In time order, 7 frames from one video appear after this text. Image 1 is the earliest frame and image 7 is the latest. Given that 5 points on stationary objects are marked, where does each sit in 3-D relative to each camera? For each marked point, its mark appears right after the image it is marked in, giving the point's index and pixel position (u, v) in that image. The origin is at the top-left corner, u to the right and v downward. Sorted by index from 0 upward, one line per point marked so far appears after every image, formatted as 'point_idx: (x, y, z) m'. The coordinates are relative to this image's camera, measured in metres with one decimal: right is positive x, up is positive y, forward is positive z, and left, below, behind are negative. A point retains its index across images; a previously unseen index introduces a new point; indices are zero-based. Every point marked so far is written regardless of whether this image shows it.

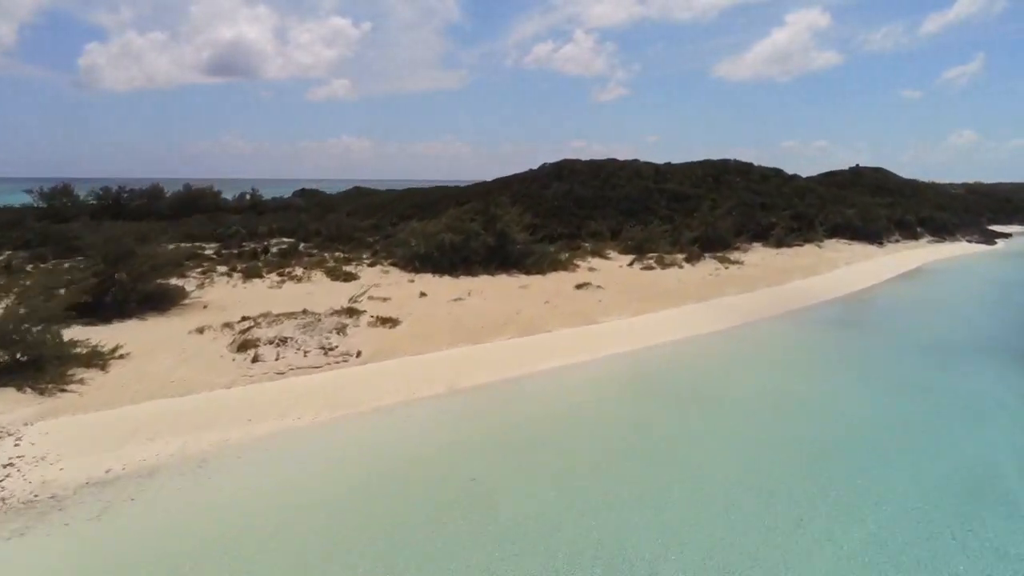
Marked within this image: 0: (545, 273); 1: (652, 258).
0: (+0.6, +0.3, +12.7) m
1: (+2.7, +0.6, +14.4) m
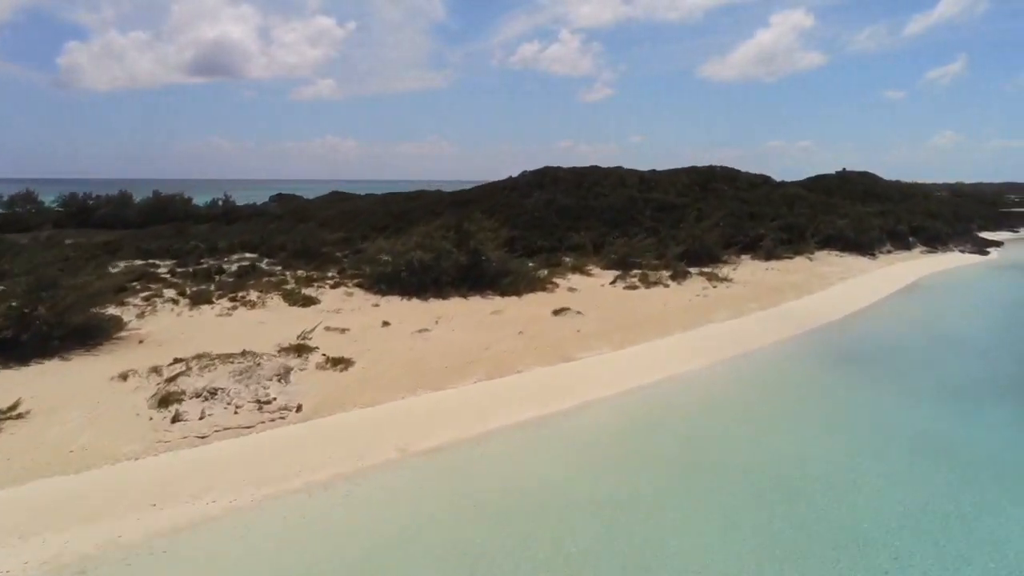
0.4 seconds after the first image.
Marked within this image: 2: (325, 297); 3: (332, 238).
0: (+0.2, -0.1, +11.8) m
1: (+2.3, +0.2, +13.6) m
2: (-2.8, -0.1, +11.1) m
3: (-4.1, +1.1, +17.0) m
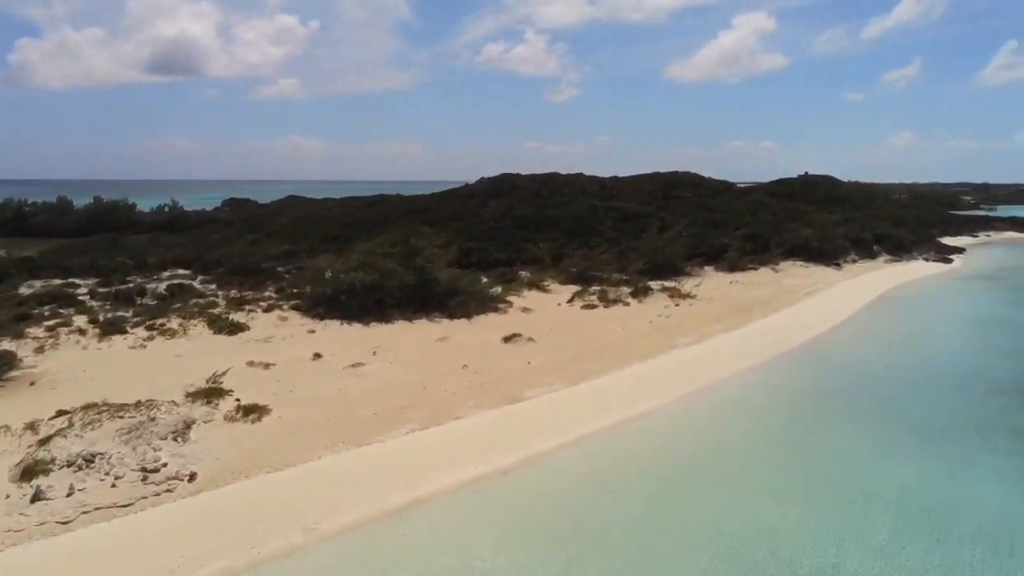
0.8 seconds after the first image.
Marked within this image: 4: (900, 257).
0: (-0.6, -0.4, +11.0) m
1: (+1.4, -0.1, +12.9) m
2: (-3.5, -0.5, +10.1) m
3: (-5.1, +0.8, +16.0) m
4: (+10.3, +0.8, +19.8) m
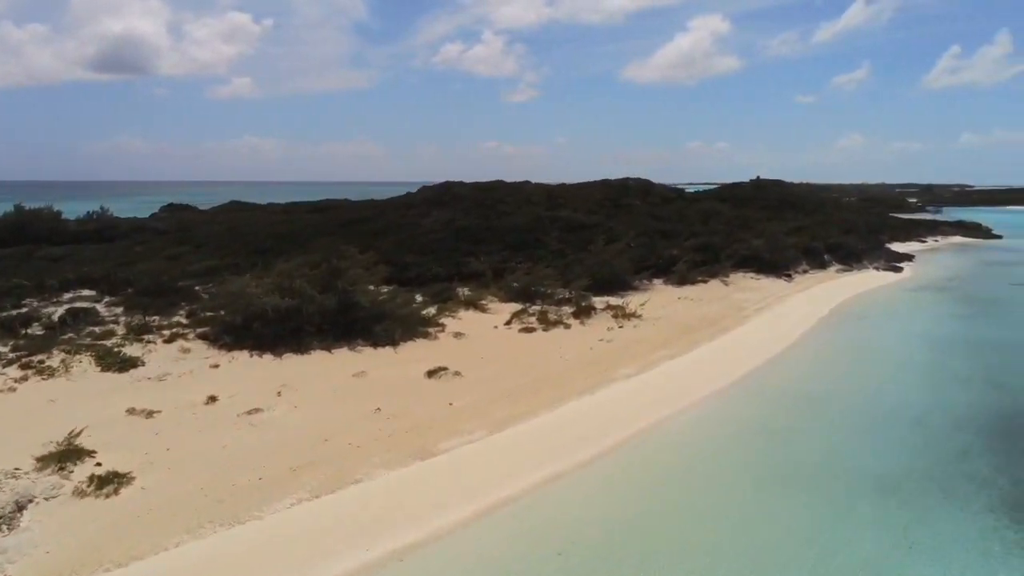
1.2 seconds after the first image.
0: (-1.5, -0.8, +10.1) m
1: (+0.4, -0.4, +12.1) m
2: (-4.4, -0.8, +9.1) m
3: (-6.3, +0.4, +14.9) m
4: (+8.9, +0.6, +19.5) m
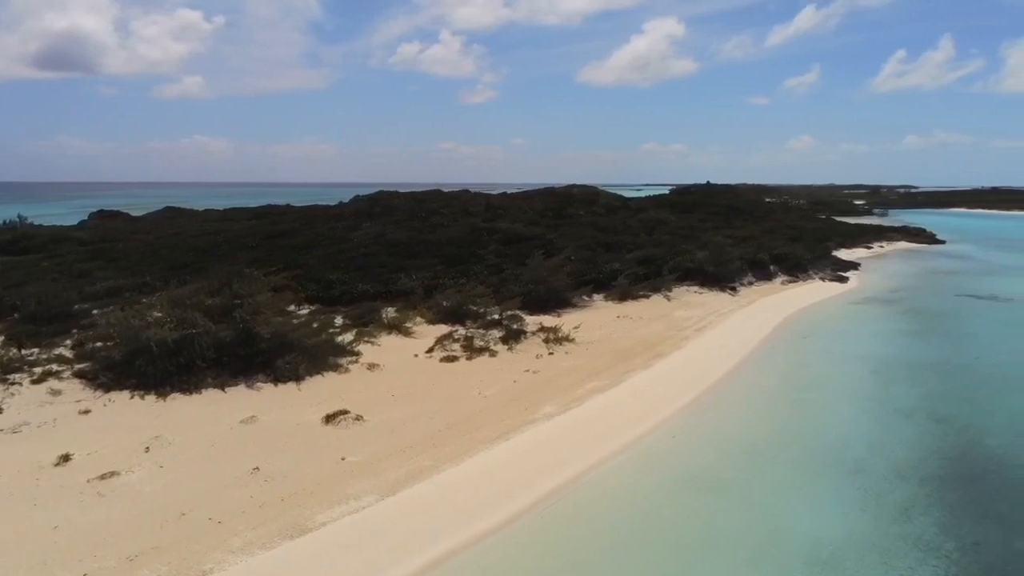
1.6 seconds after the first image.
0: (-2.6, -1.1, +9.2) m
1: (-0.8, -0.7, +11.3) m
2: (-5.4, -1.2, +8.0) m
3: (-7.6, 0.0, +13.7) m
4: (+7.3, +0.3, +19.1) m
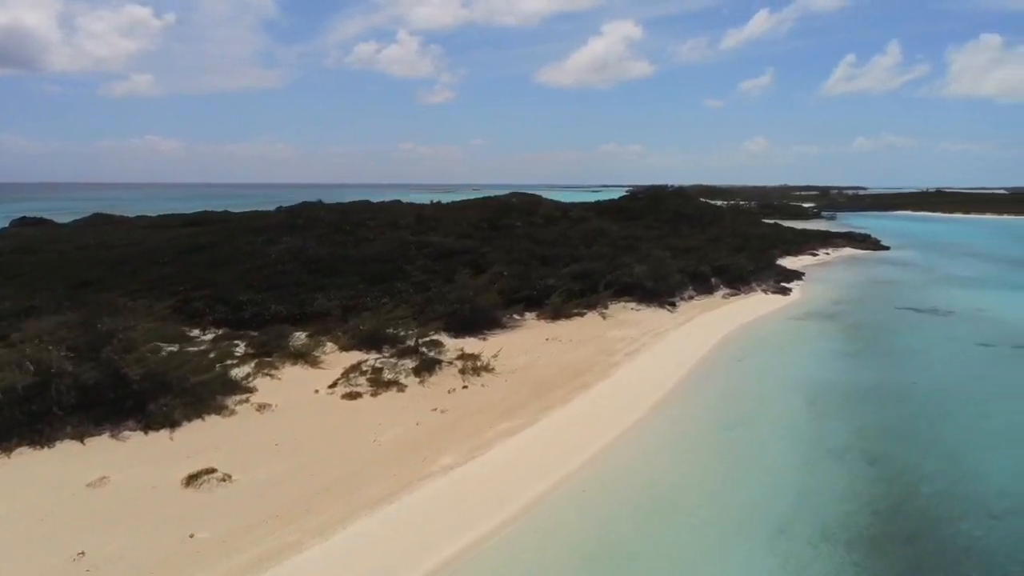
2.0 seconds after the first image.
0: (-3.7, -1.5, +8.2) m
1: (-2.0, -1.1, +10.3) m
2: (-6.4, -1.6, +6.9) m
3: (-9.0, -0.4, +12.4) m
4: (+5.7, 0.0, +18.6) m
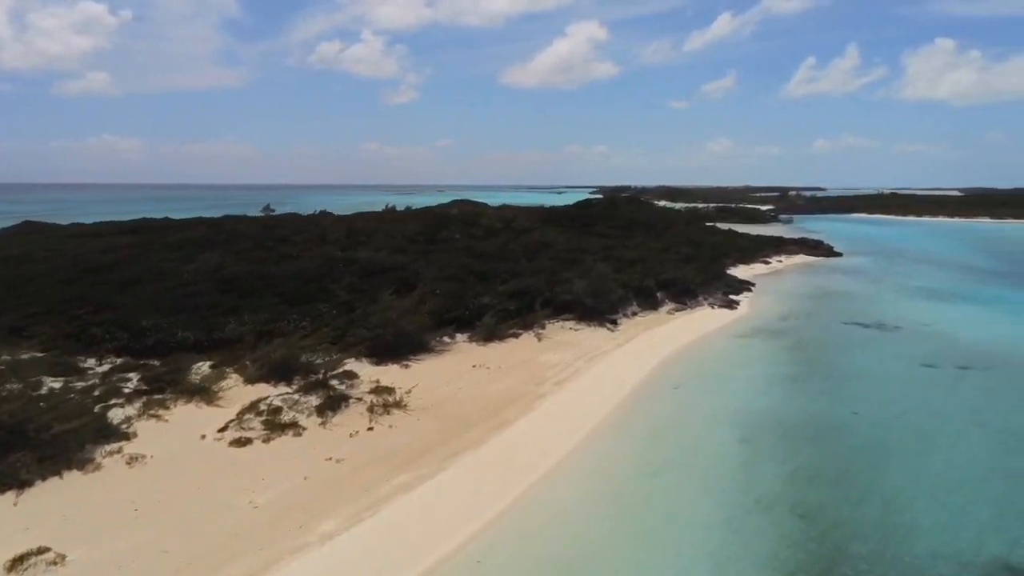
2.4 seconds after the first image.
0: (-4.7, -1.9, +7.2) m
1: (-3.1, -1.5, +9.4) m
2: (-7.4, -2.1, +5.8) m
3: (-10.2, -0.9, +11.2) m
4: (+4.2, -0.4, +18.0) m
